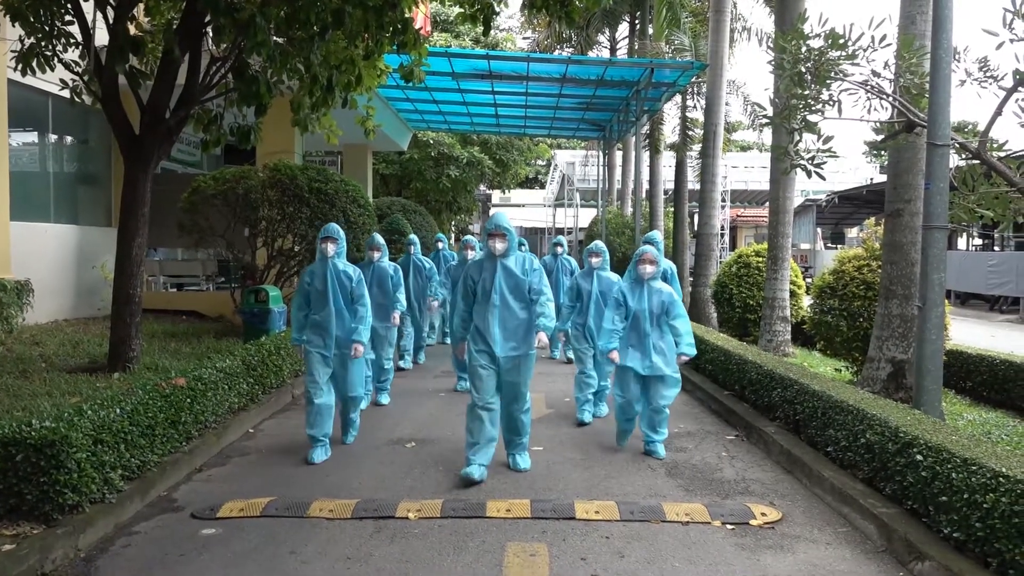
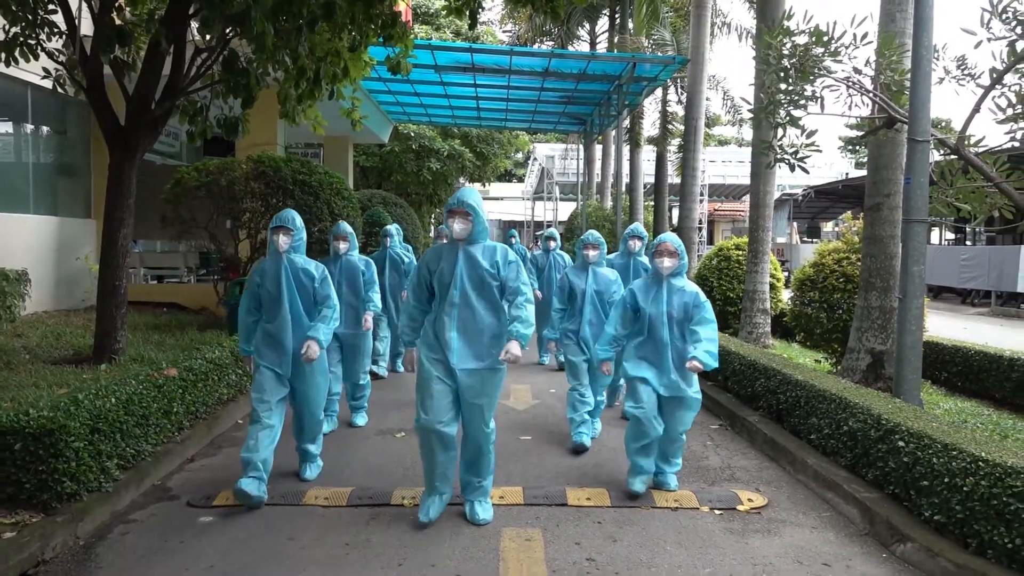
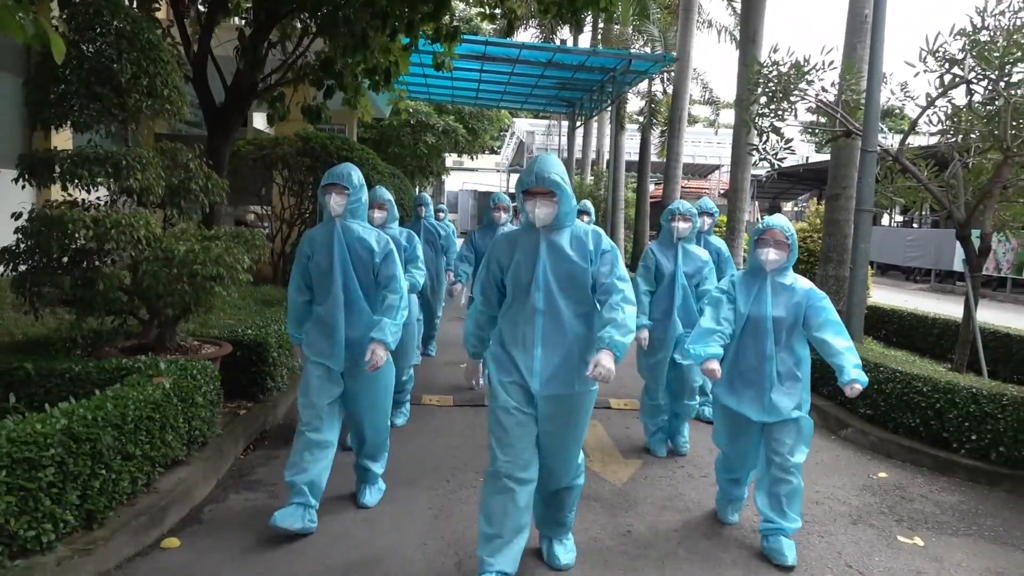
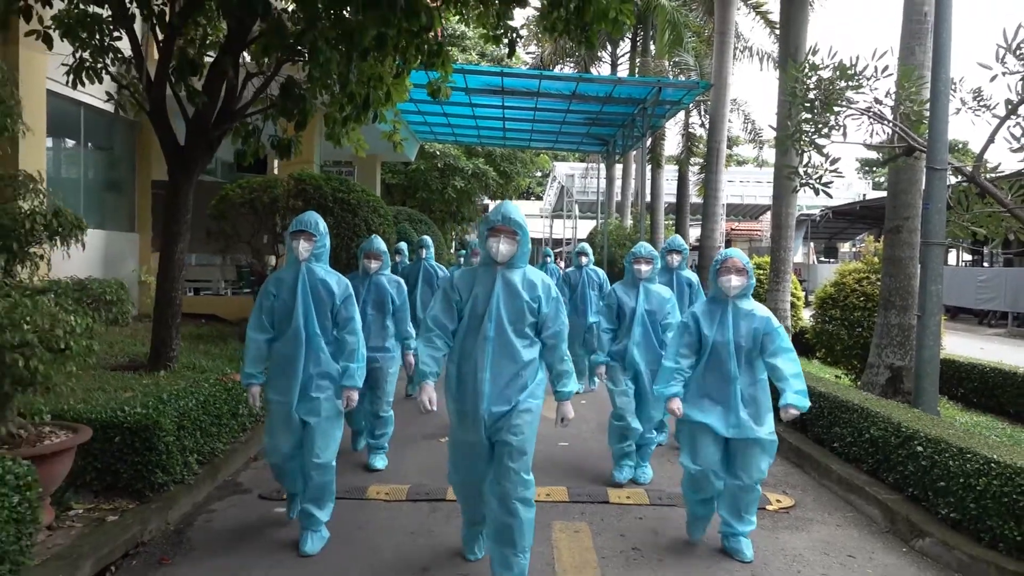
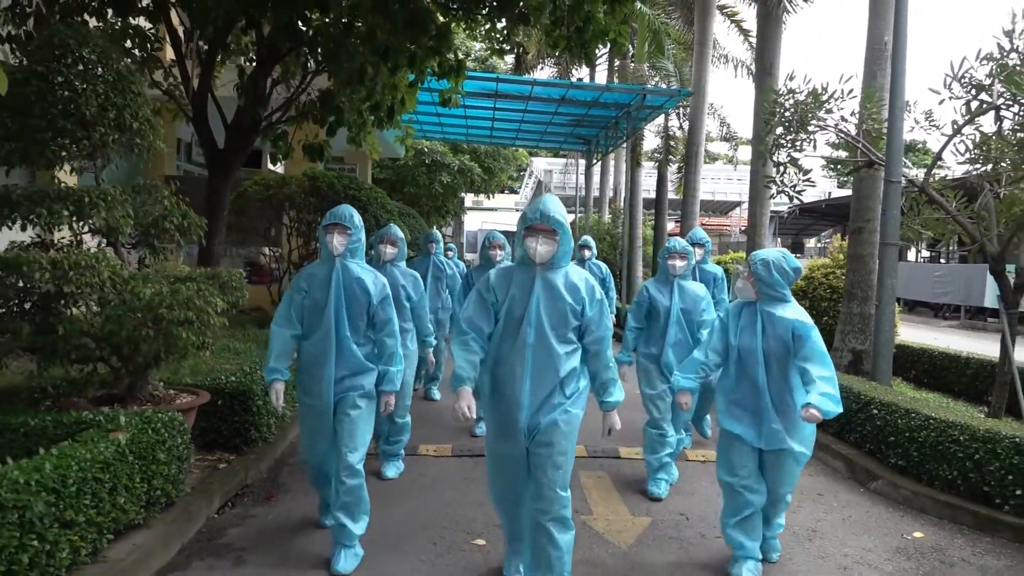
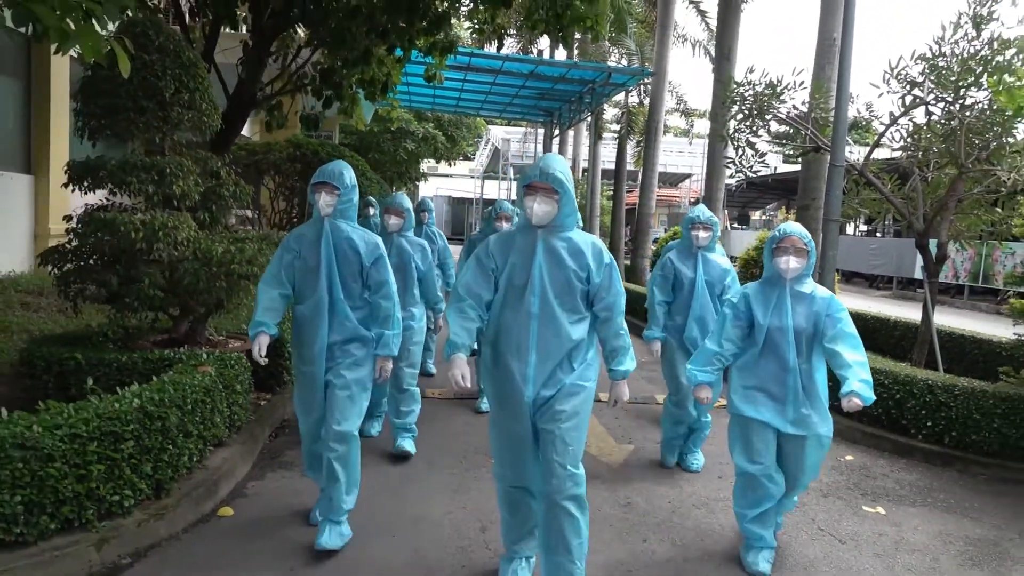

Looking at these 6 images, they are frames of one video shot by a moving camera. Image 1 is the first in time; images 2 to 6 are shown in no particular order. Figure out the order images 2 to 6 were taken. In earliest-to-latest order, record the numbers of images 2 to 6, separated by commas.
2, 4, 5, 3, 6
